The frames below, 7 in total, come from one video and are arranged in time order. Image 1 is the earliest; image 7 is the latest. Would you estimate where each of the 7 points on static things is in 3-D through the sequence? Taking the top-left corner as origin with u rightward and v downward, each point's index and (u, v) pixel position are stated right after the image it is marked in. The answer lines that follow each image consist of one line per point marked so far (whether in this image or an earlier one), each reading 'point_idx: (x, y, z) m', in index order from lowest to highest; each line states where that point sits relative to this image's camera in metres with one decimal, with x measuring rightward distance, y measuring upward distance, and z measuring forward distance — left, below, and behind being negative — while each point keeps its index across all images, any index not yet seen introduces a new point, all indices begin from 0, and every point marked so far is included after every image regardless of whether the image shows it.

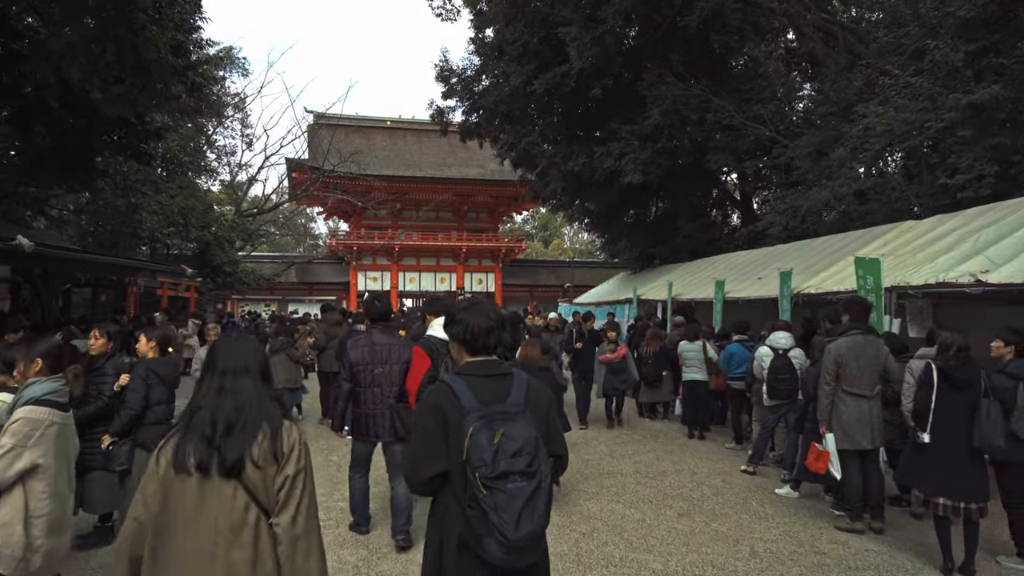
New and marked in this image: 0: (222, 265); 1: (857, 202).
0: (-7.7, +0.6, +16.9) m
1: (+5.1, +1.3, +9.3) m
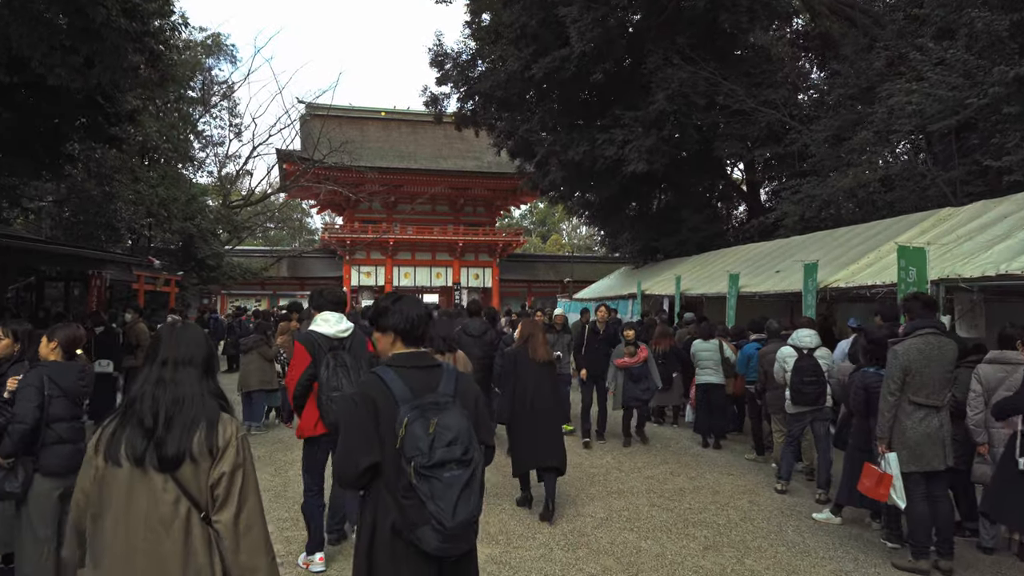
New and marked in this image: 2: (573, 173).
0: (-7.8, +0.7, +16.2) m
1: (+5.0, +1.3, +8.6) m
2: (+1.4, +2.5, +14.2) m
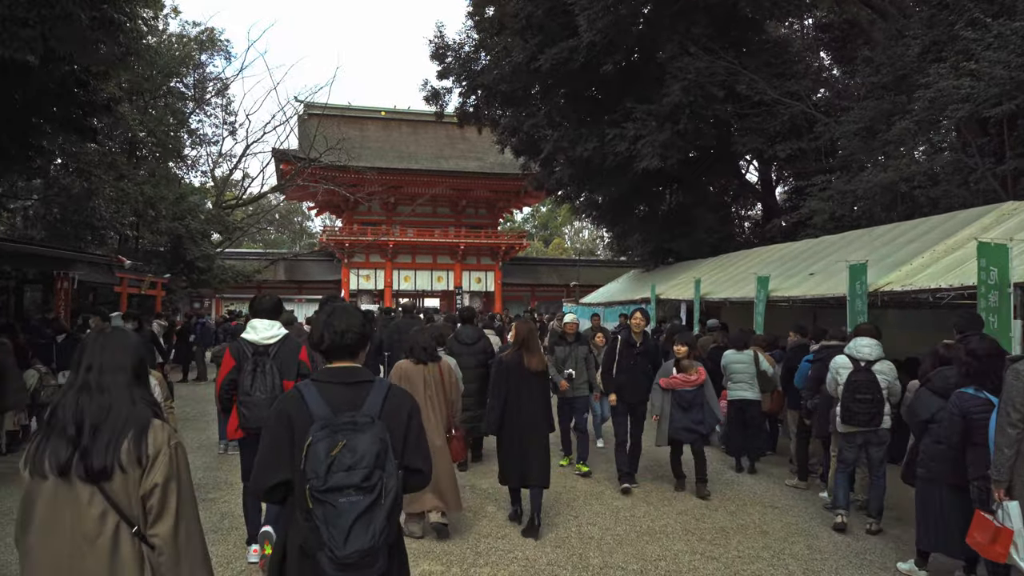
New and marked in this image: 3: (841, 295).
0: (-7.7, +0.7, +15.4) m
1: (+5.1, +1.3, +7.9) m
2: (+1.5, +2.5, +13.5) m
3: (+3.3, -0.1, +6.4) m
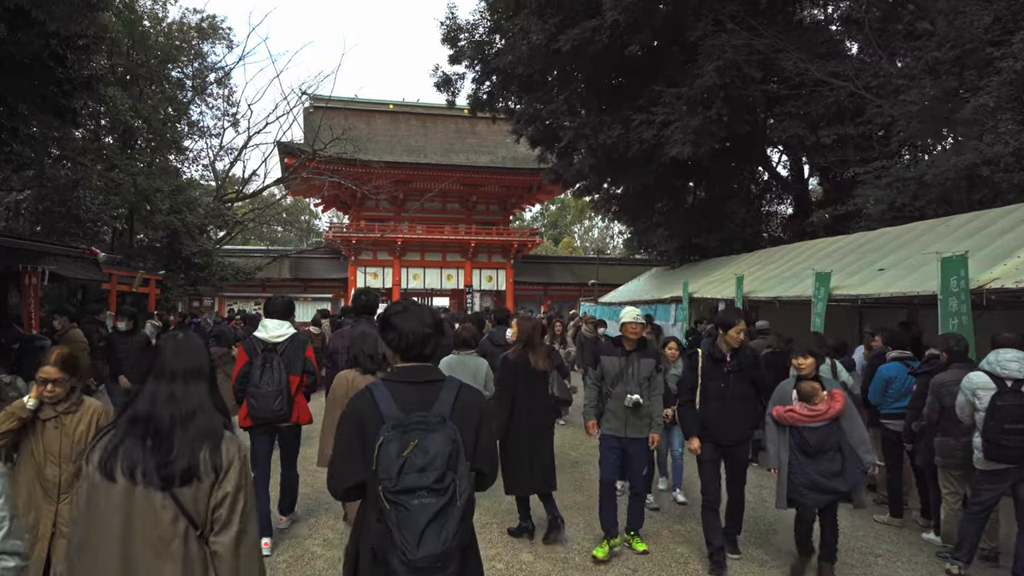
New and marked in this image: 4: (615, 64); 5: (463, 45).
0: (-7.3, +0.7, +14.6) m
1: (+5.4, +1.3, +6.9) m
2: (+1.8, +2.5, +12.6) m
3: (+3.5, 0.0, +5.4) m
4: (+2.0, +4.2, +12.1) m
5: (-1.1, +5.3, +14.0) m
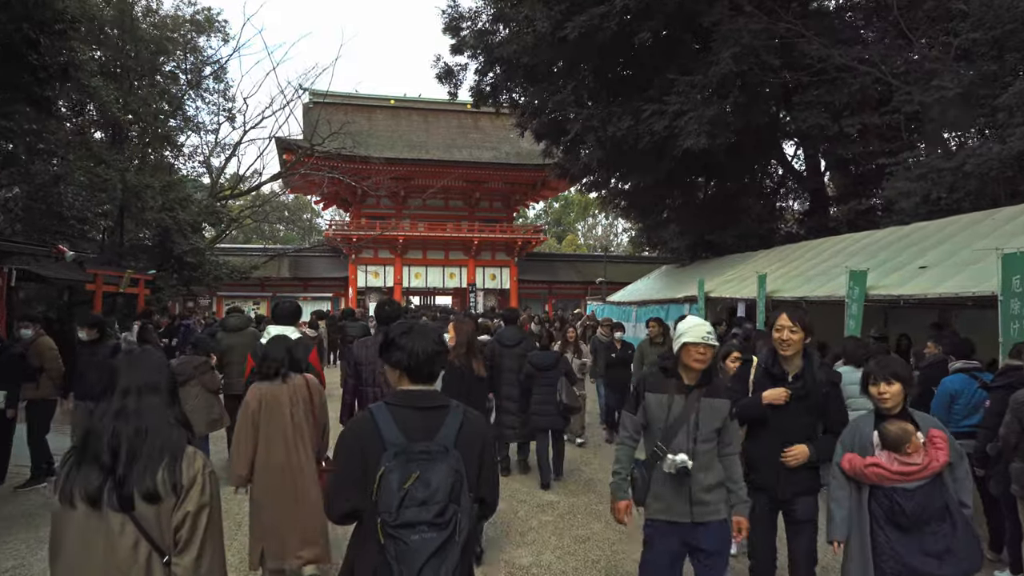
0: (-7.2, +0.7, +14.1) m
1: (+5.5, +1.3, +6.3) m
2: (+1.9, +2.5, +12.0) m
3: (+3.6, 0.0, +4.8) m
4: (+2.1, +4.3, +11.5) m
5: (-1.0, +5.3, +13.4) m
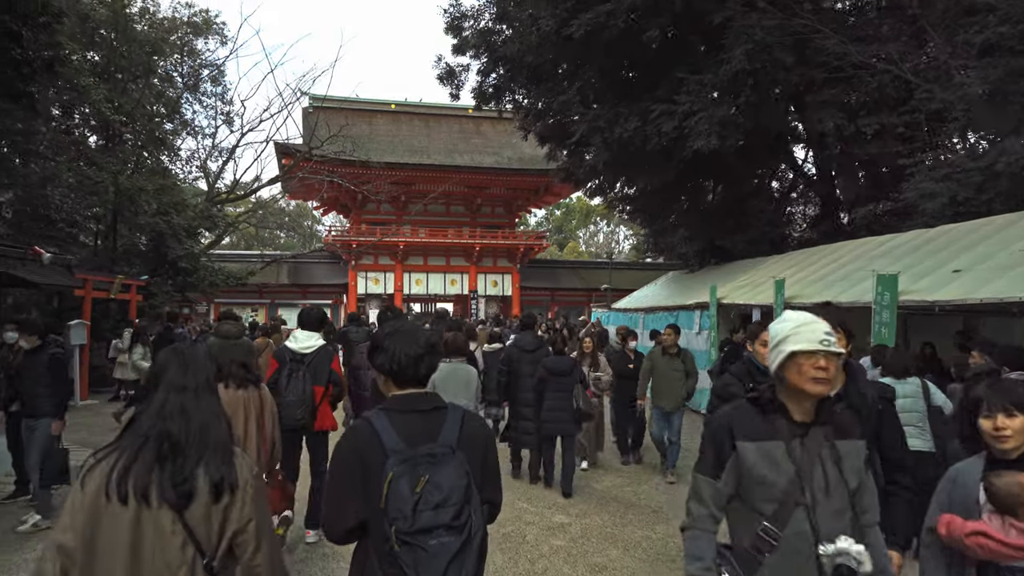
0: (-7.2, +0.6, +13.7) m
1: (+5.5, +1.3, +6.0) m
2: (+2.0, +2.4, +11.7) m
3: (+3.7, -0.1, +4.5) m
4: (+2.1, +4.2, +11.2) m
5: (-0.9, +5.2, +13.1) m
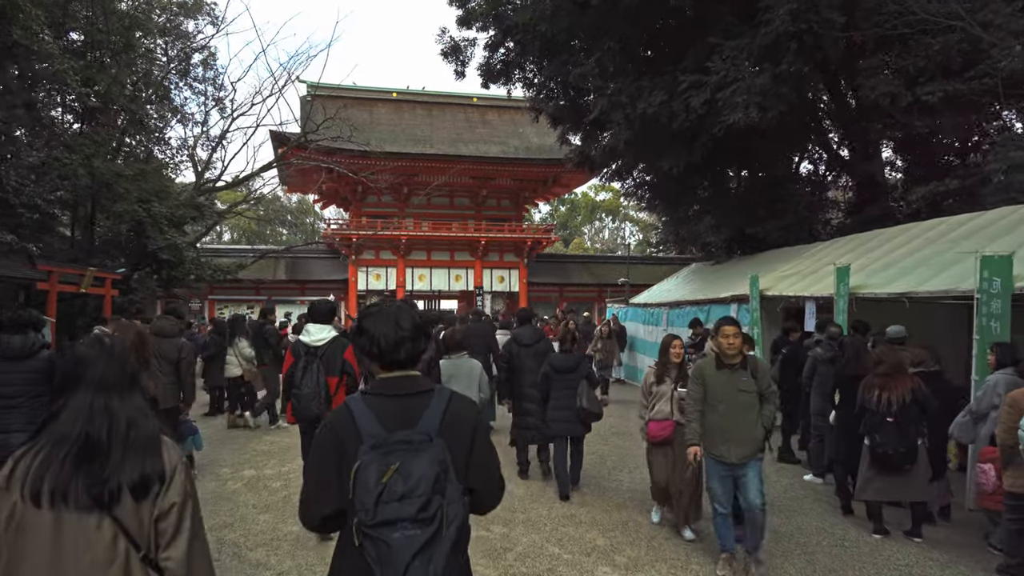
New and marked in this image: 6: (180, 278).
0: (-6.9, +0.7, +12.7) m
1: (+5.7, +1.4, +4.9) m
2: (+2.2, +2.5, +10.6) m
3: (+3.8, 0.0, +3.4) m
4: (+2.3, +4.3, +10.1) m
5: (-0.7, +5.3, +12.0) m
6: (-7.0, +0.2, +13.5) m
